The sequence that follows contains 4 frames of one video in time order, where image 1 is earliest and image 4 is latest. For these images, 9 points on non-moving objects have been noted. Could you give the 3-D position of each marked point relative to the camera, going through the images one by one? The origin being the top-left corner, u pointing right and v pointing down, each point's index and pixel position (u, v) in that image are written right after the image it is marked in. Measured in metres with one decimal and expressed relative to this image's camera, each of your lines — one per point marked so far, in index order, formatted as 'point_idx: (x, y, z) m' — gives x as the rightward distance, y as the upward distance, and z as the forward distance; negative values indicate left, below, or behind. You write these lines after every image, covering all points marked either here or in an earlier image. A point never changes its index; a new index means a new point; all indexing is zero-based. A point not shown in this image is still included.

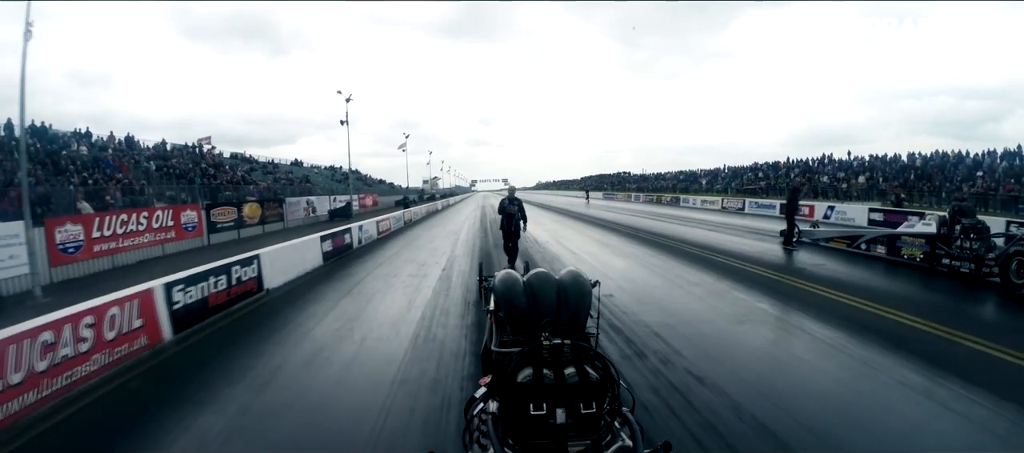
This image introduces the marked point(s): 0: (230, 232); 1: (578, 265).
0: (-10.8, -0.2, +19.5) m
1: (+1.8, -1.1, +12.7) m
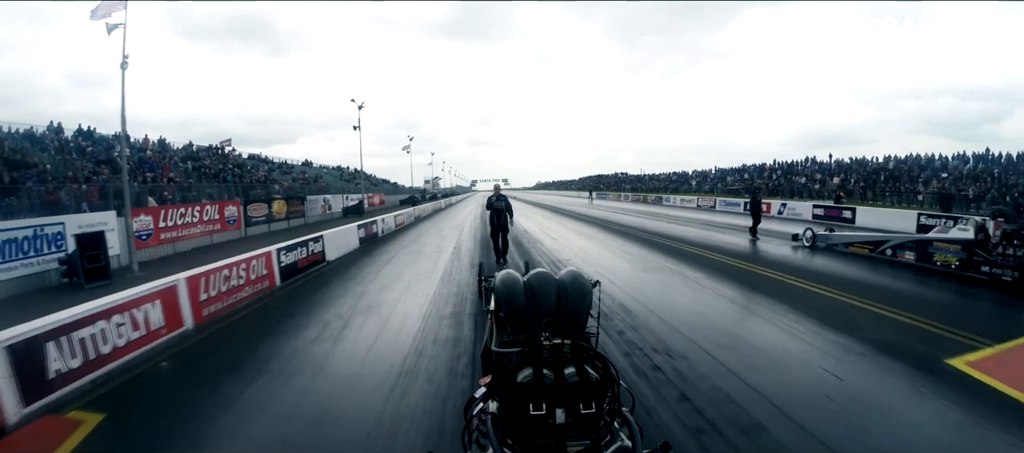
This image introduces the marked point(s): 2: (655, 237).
0: (-10.9, 0.0, +21.9) m
1: (+1.7, -0.8, +15.2) m
2: (+5.6, -0.4, +19.9) m
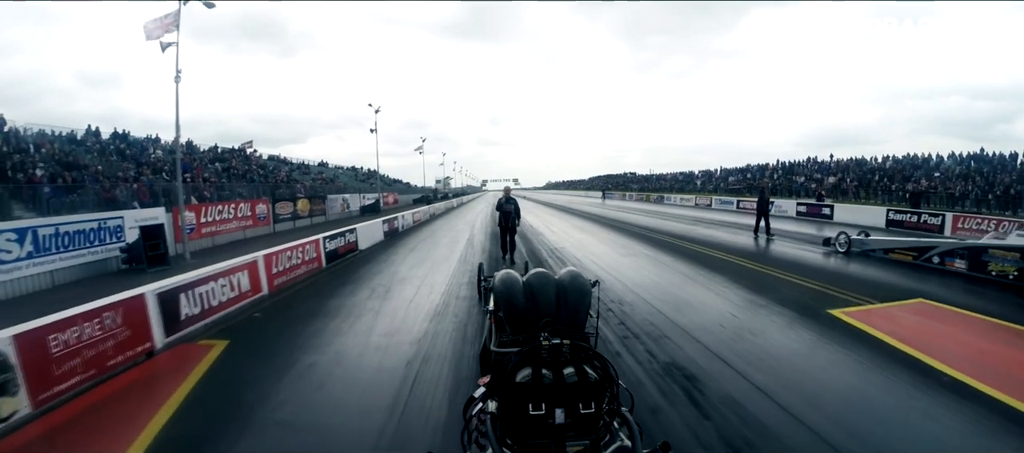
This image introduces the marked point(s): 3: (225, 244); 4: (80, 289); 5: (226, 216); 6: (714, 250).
0: (-10.5, +0.2, +23.5) m
1: (+1.9, -0.7, +16.6) m
2: (+5.9, -0.3, +21.2) m
3: (-10.3, -0.6, +18.0) m
4: (-9.9, -1.4, +11.6) m
5: (-10.4, +0.4, +18.3) m
6: (+6.6, -0.7, +16.6) m
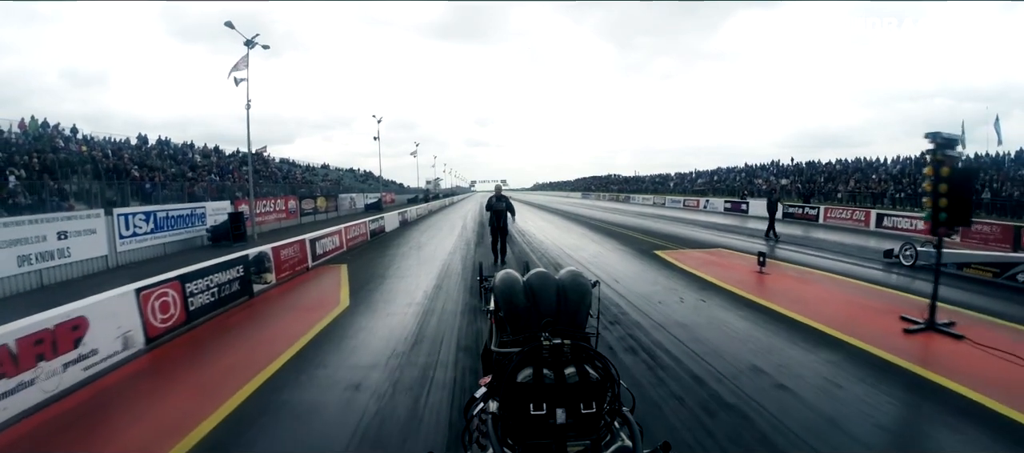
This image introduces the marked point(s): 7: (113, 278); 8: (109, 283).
0: (-10.0, +0.2, +25.2) m
1: (+2.6, -0.7, +18.4) m
2: (+6.5, -0.3, +23.1) m
3: (-9.7, -0.6, +19.6) m
4: (-9.1, -1.4, +13.2) m
5: (-9.8, +0.4, +20.0) m
6: (+7.2, -0.6, +18.5) m
7: (-10.0, -1.4, +12.6) m
8: (-9.4, -1.4, +11.9) m
